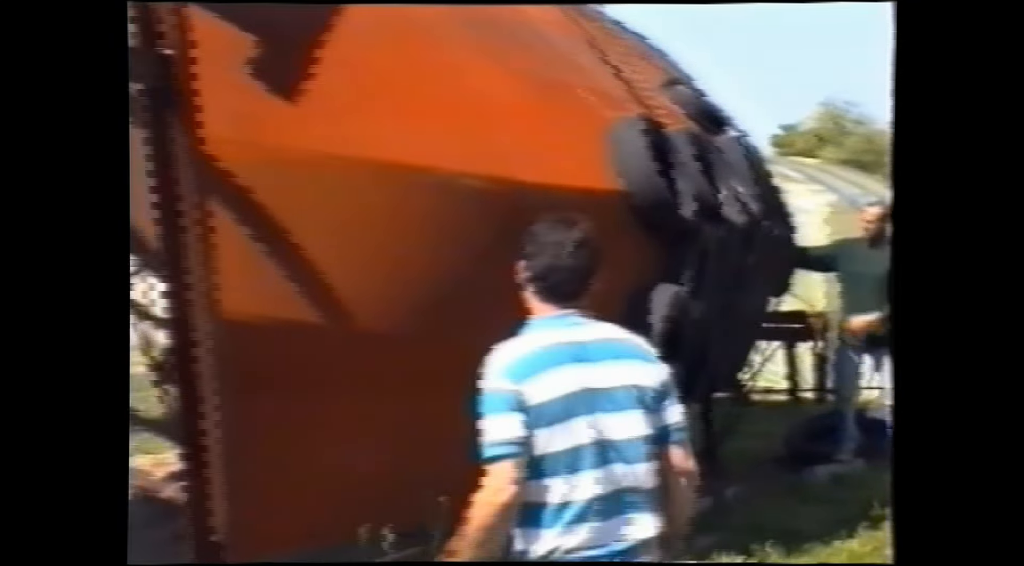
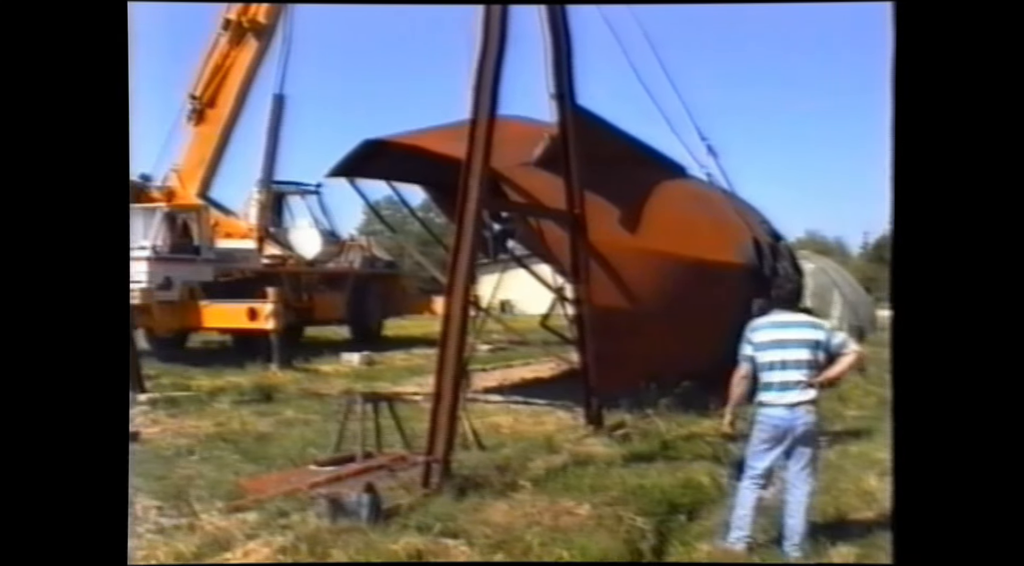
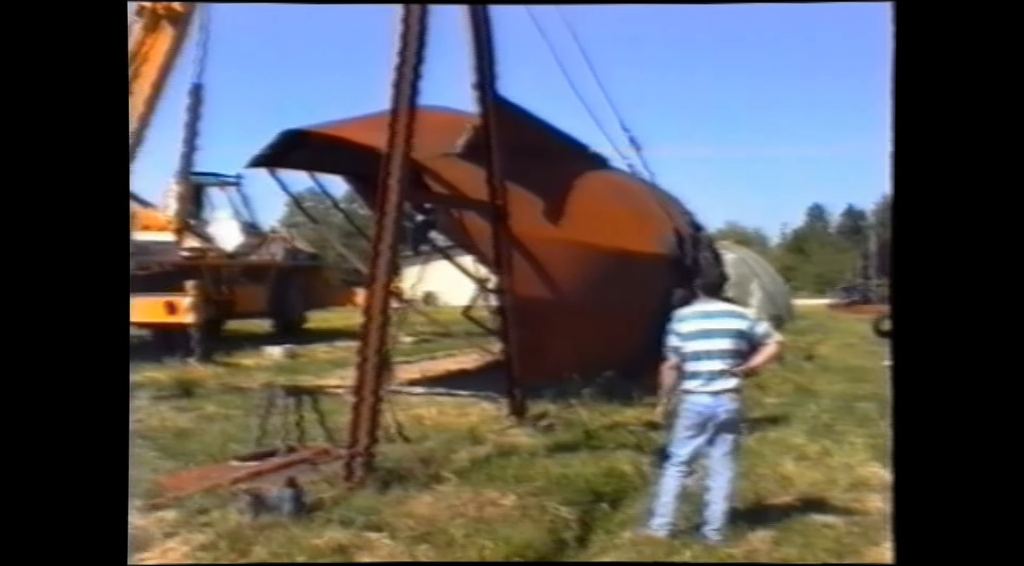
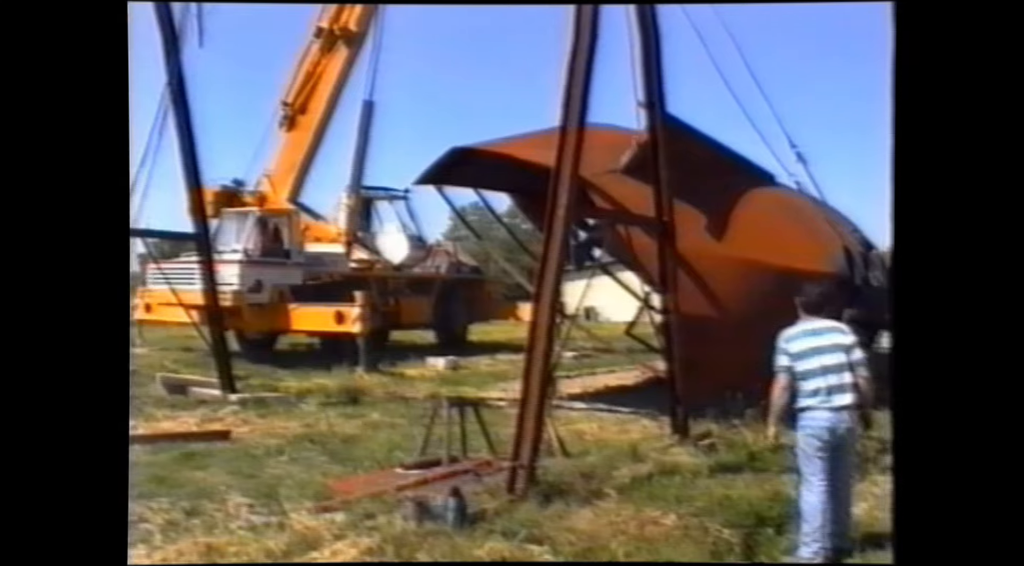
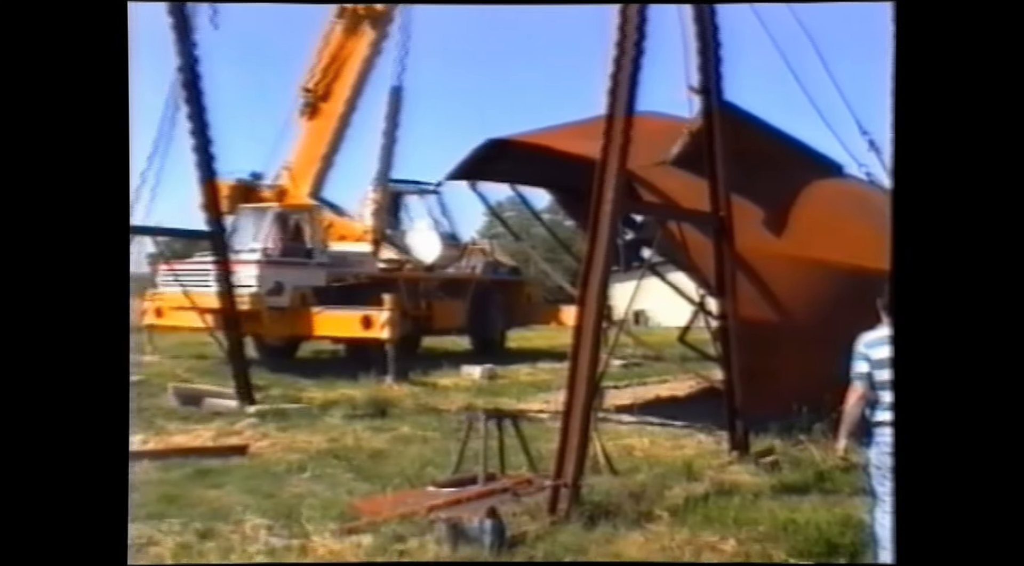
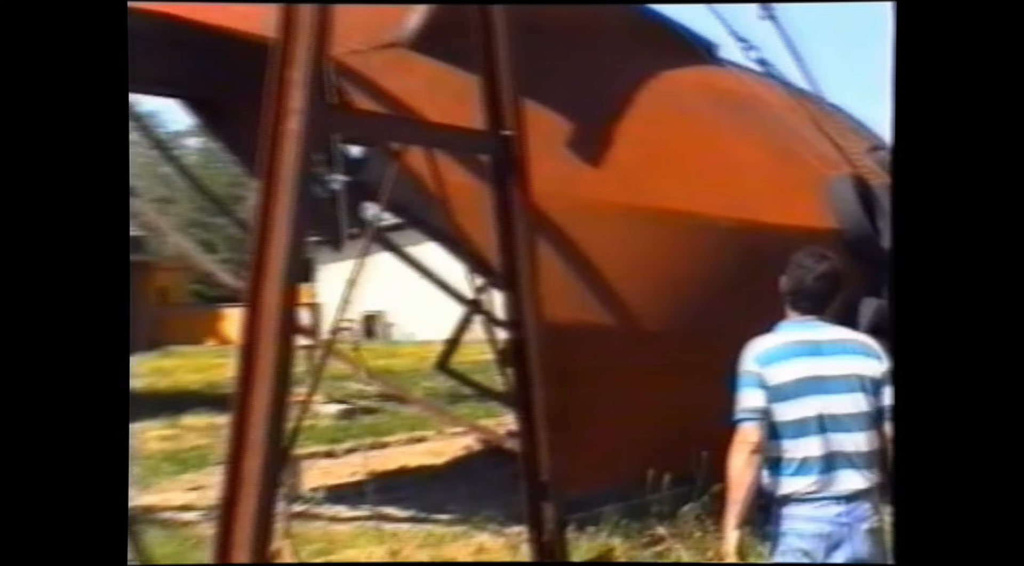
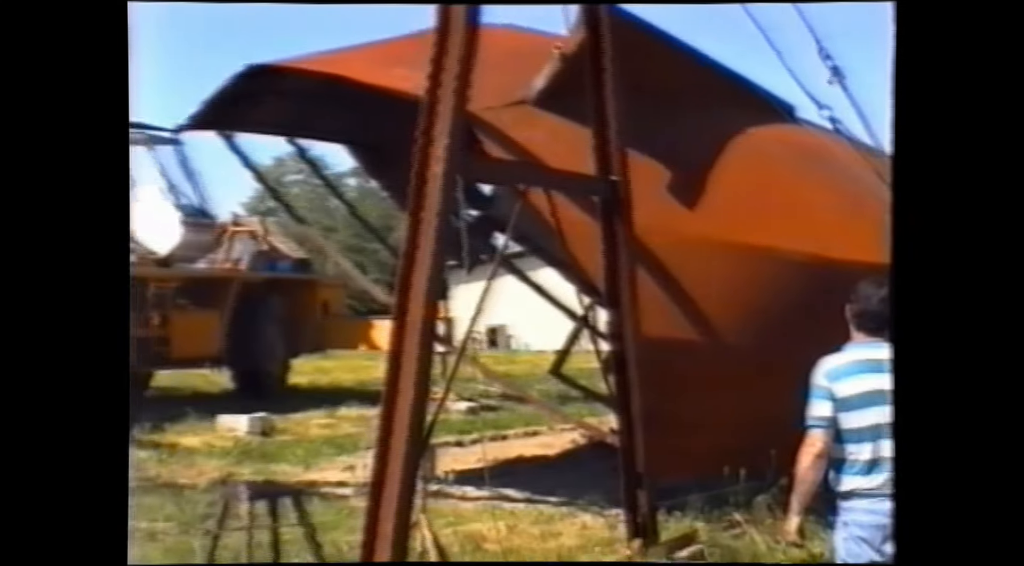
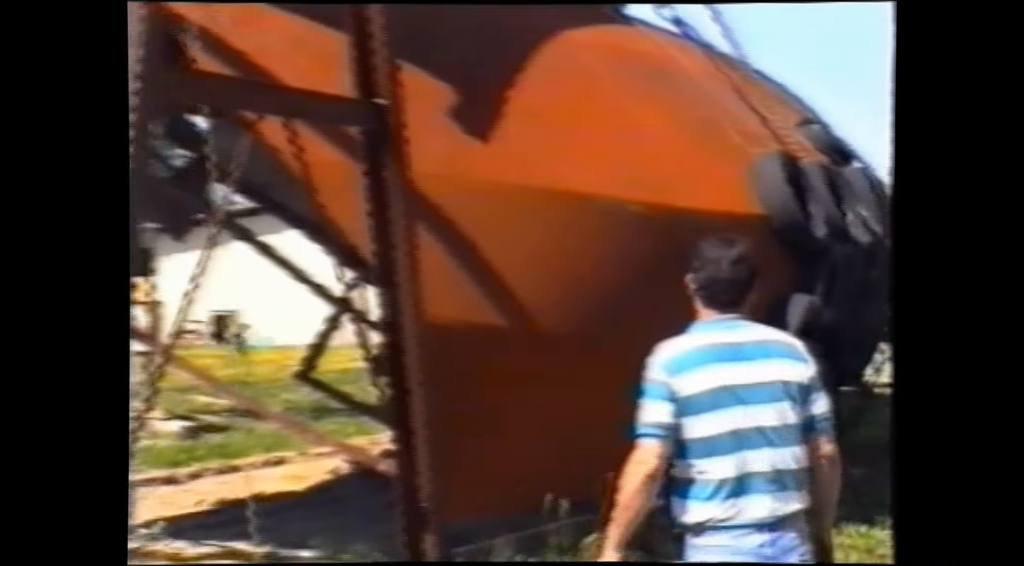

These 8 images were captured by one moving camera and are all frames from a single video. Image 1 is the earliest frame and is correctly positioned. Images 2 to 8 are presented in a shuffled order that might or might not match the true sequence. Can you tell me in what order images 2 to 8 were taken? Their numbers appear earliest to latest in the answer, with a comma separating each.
8, 6, 7, 5, 4, 2, 3
